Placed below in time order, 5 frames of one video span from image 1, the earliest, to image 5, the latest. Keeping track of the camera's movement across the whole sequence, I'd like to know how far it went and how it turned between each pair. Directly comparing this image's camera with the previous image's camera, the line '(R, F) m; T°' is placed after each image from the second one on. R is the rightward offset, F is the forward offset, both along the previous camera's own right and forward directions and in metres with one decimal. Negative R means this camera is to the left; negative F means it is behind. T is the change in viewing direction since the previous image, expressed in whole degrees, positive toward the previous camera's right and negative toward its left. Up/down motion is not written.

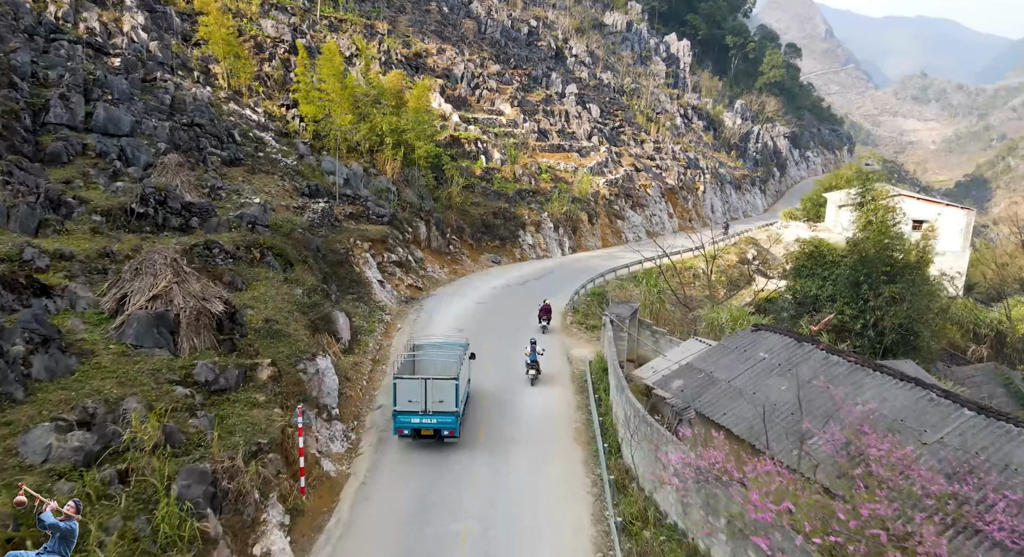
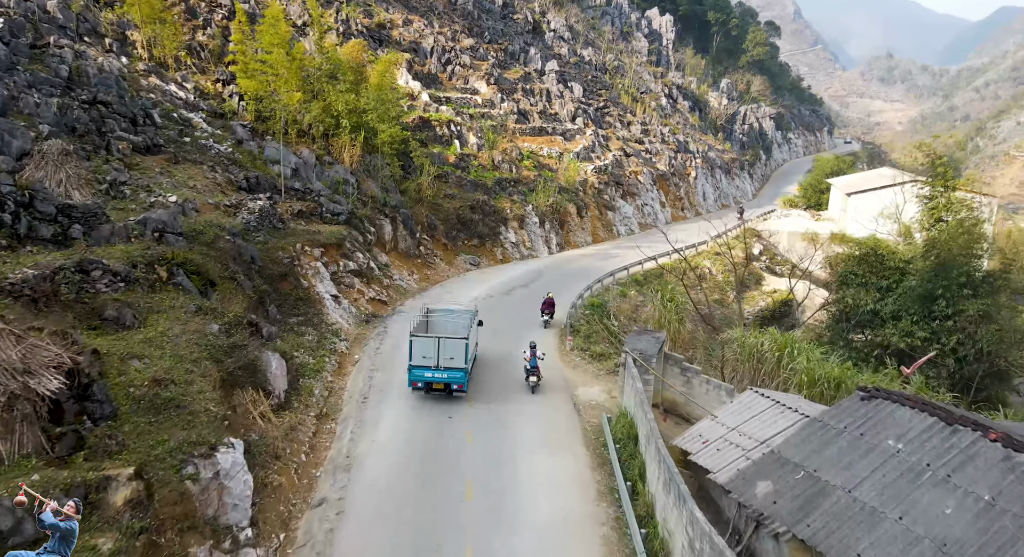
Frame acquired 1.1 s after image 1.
(-0.3, +4.2) m; +3°
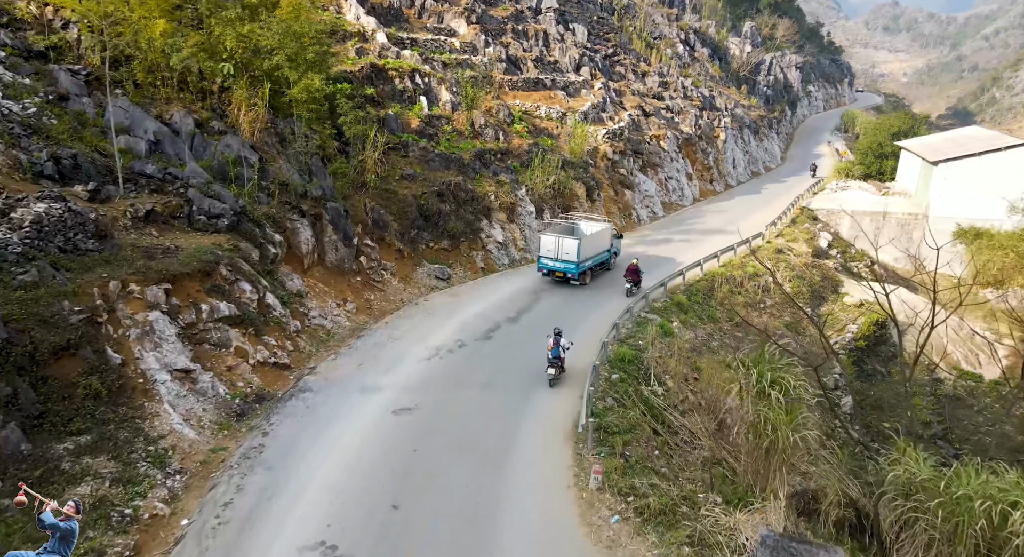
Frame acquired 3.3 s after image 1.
(+0.4, +8.5) m; 0°
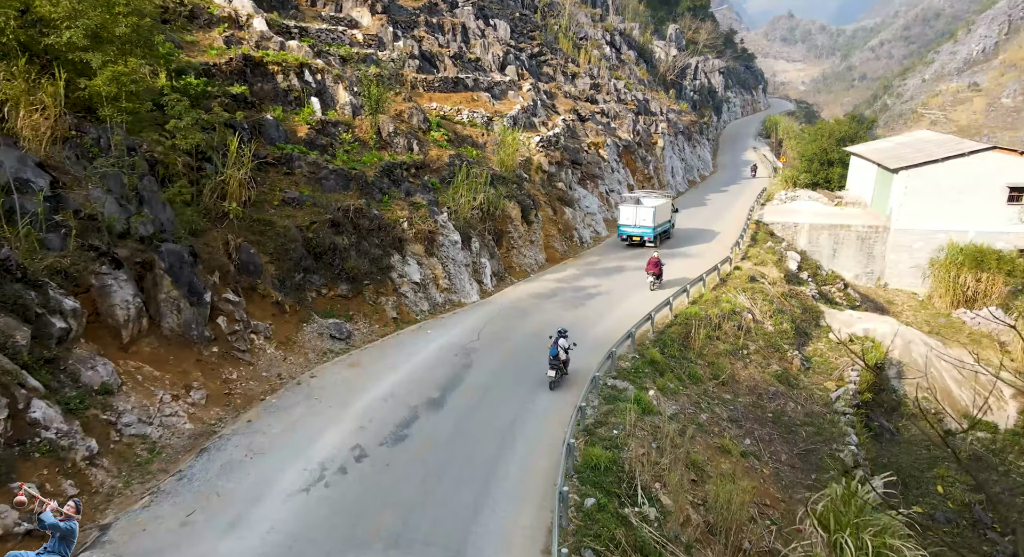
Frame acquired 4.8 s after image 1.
(+0.2, +4.5) m; +7°
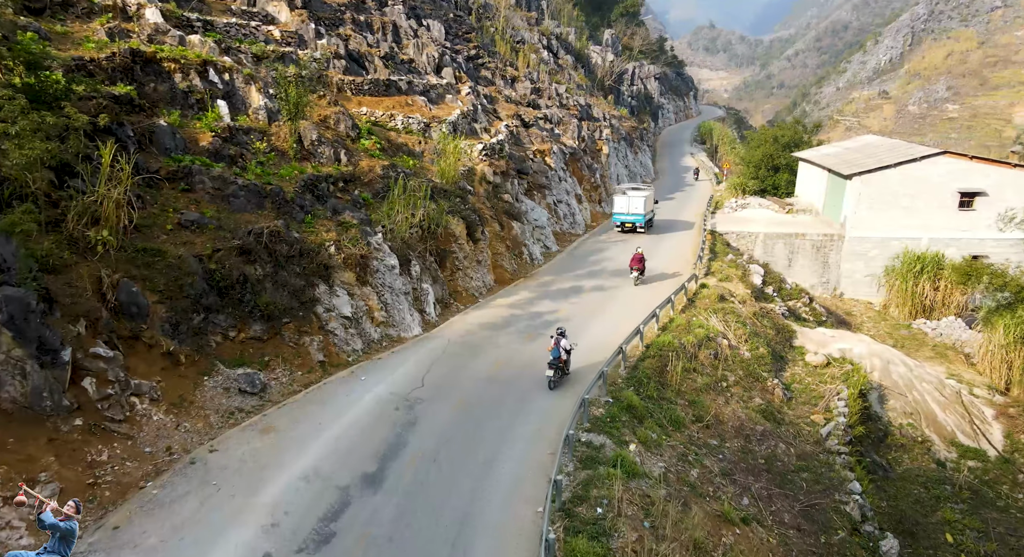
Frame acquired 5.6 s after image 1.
(-0.2, +2.2) m; +6°
